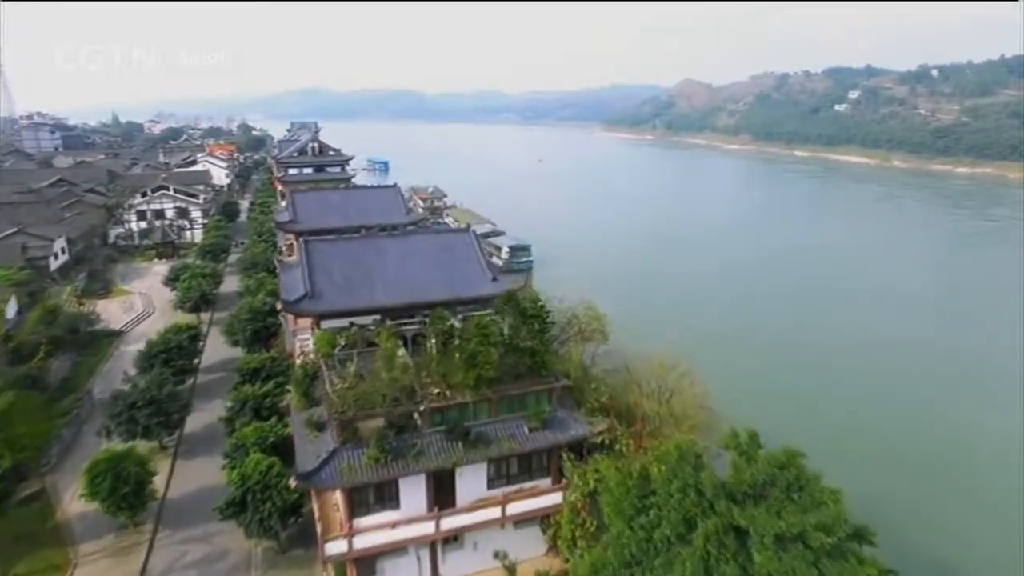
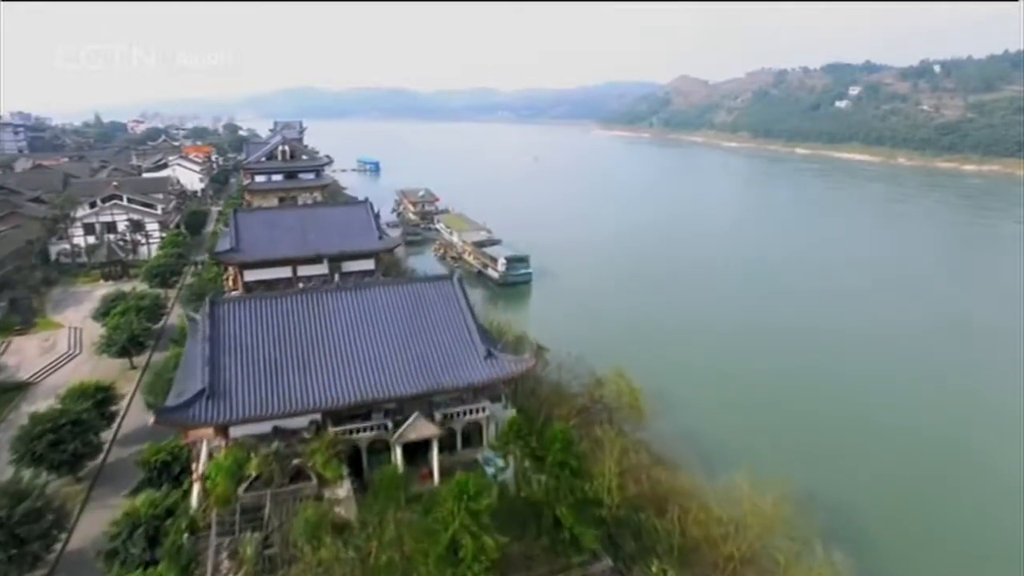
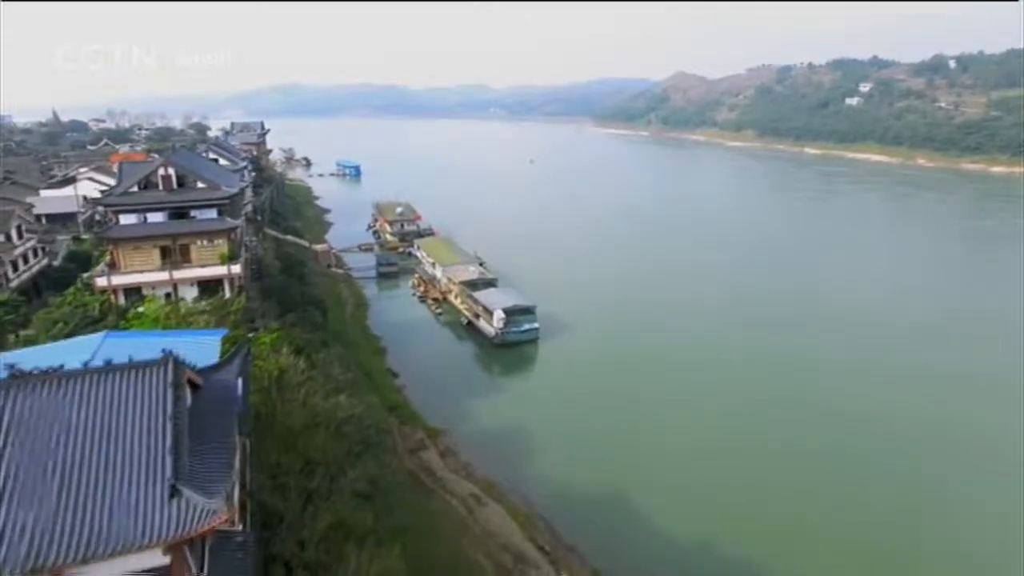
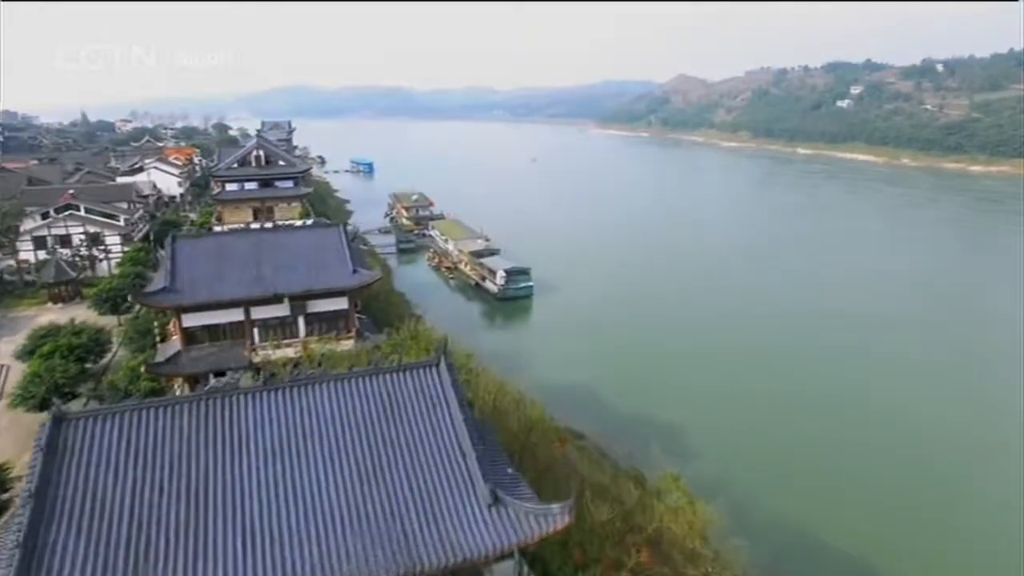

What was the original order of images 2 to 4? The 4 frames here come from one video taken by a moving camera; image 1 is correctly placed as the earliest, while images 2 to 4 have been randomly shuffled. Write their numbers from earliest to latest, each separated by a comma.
2, 4, 3
